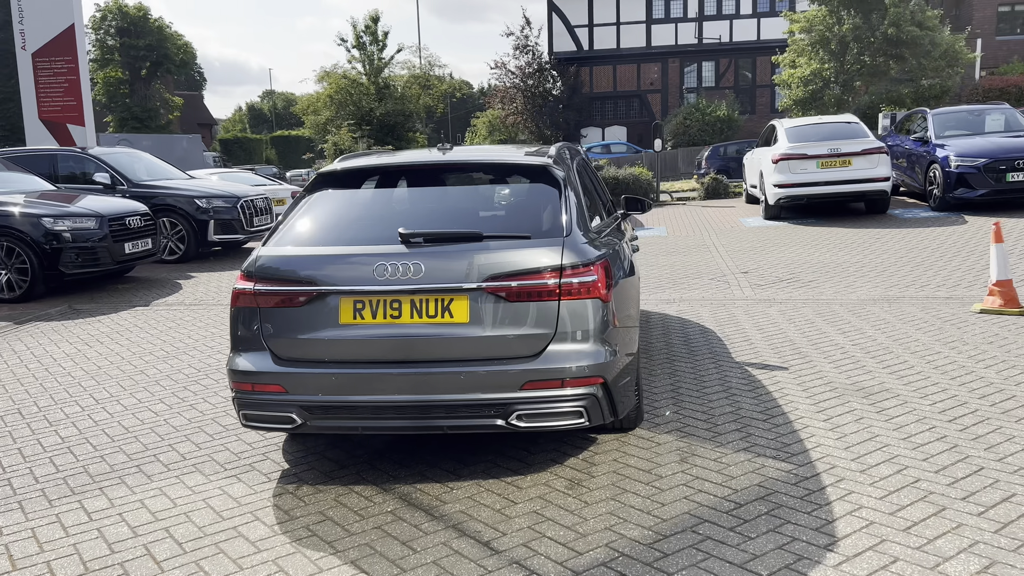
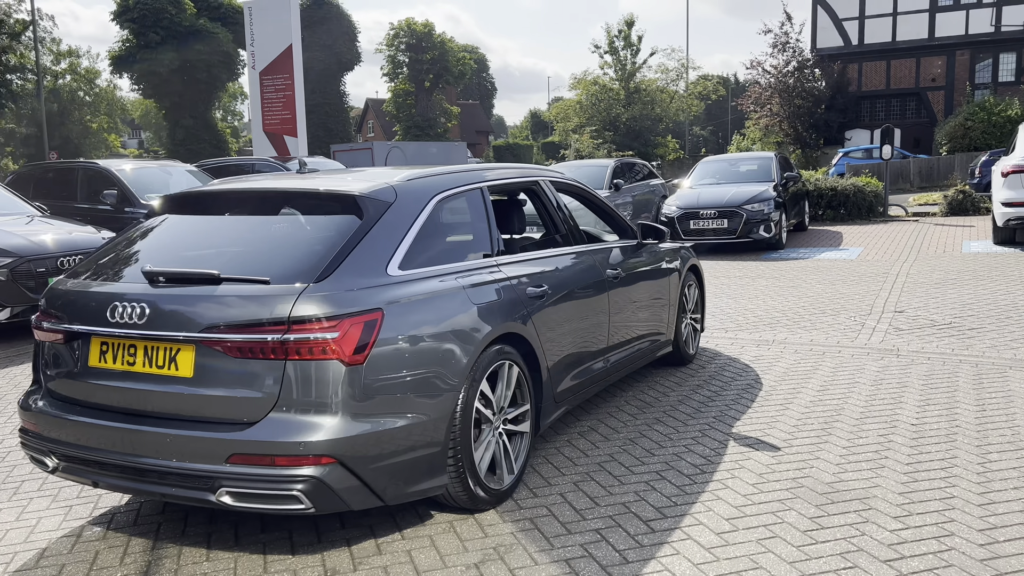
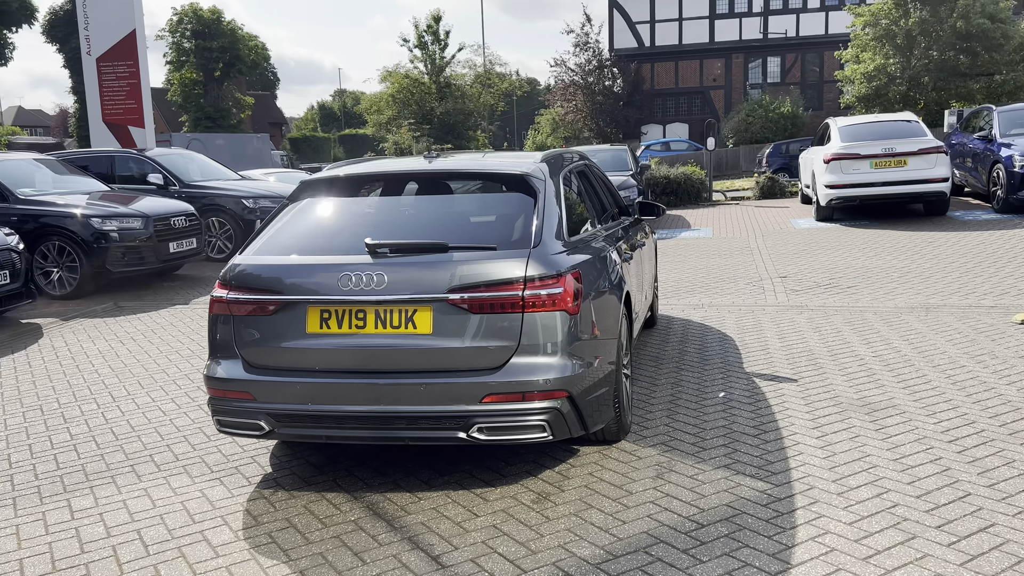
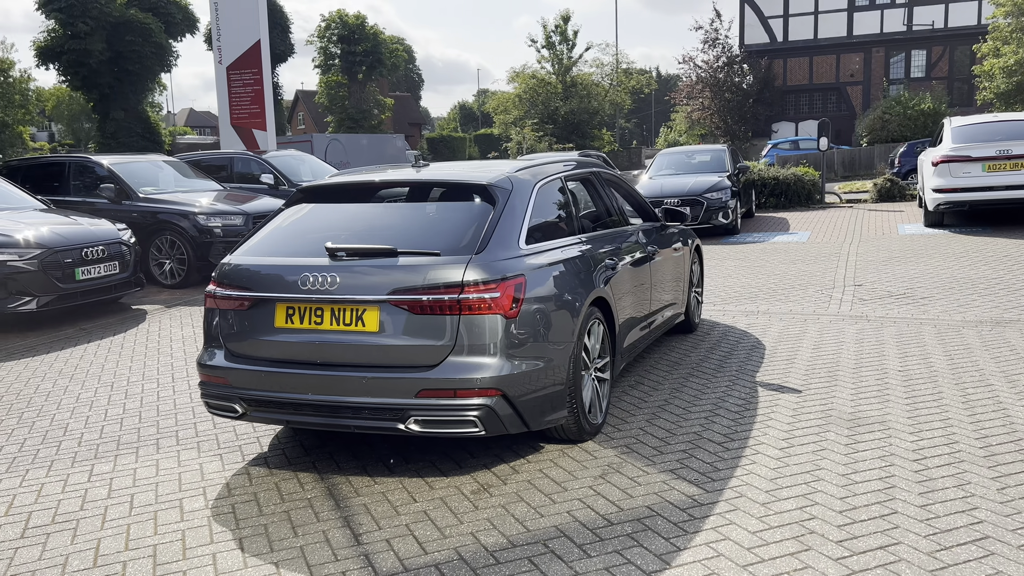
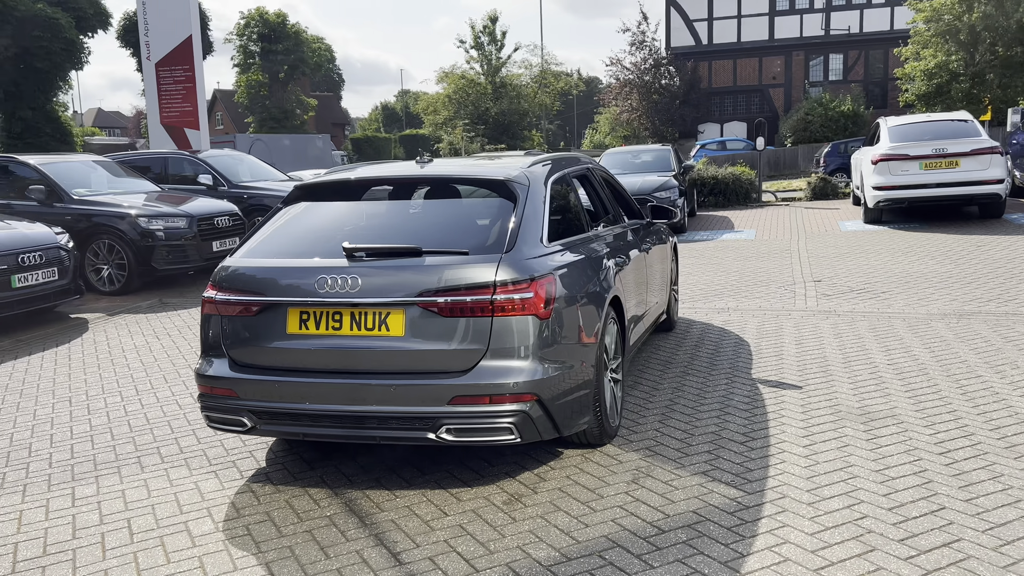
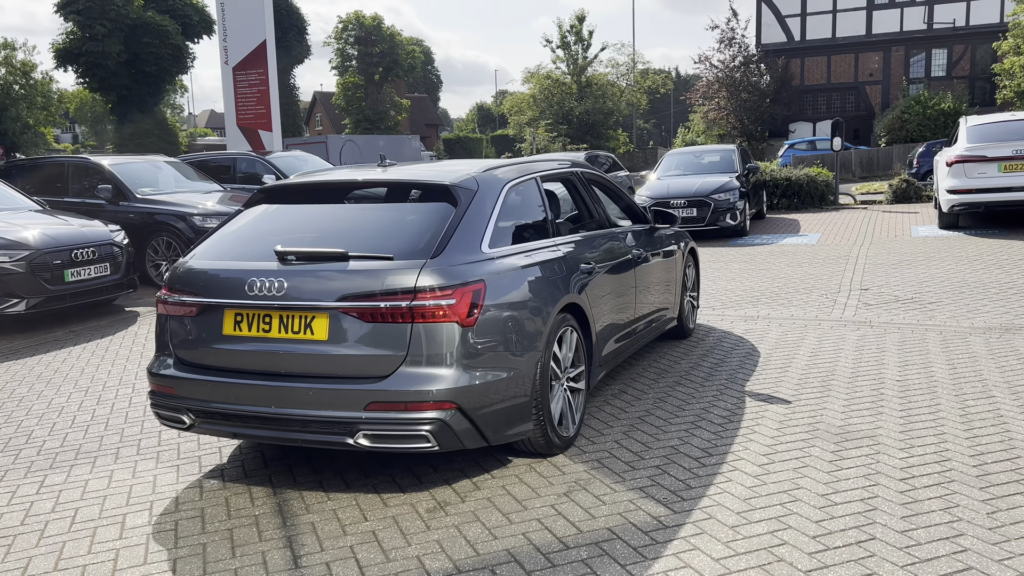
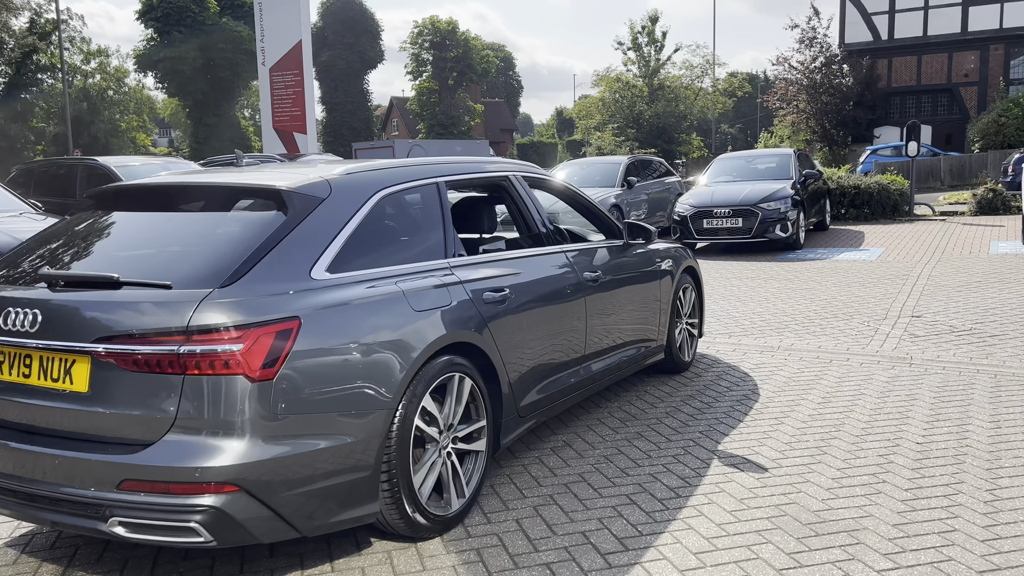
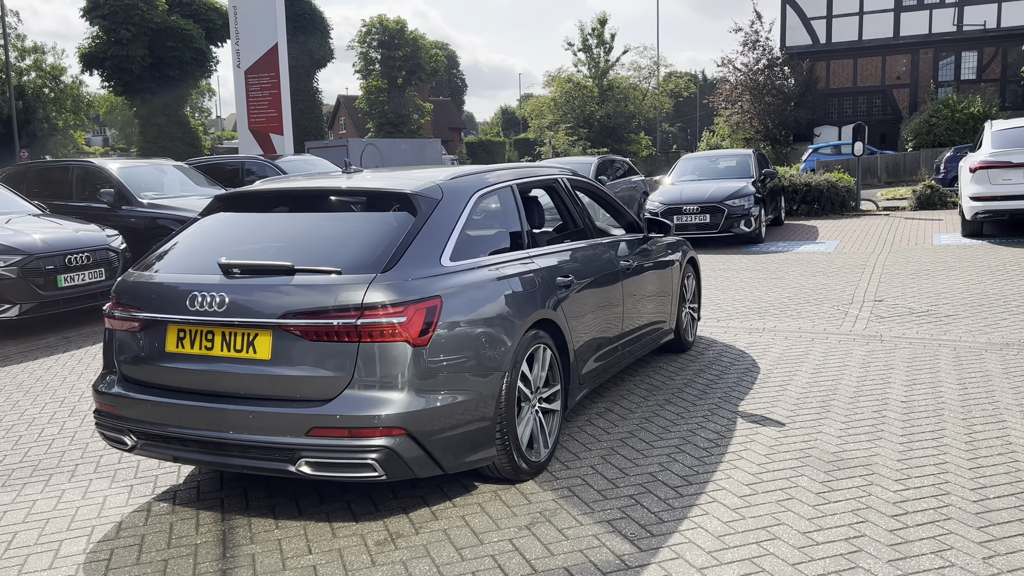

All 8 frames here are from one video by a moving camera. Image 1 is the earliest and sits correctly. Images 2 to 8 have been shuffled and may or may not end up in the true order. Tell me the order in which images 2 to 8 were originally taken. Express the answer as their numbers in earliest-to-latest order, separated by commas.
3, 5, 4, 6, 8, 2, 7
